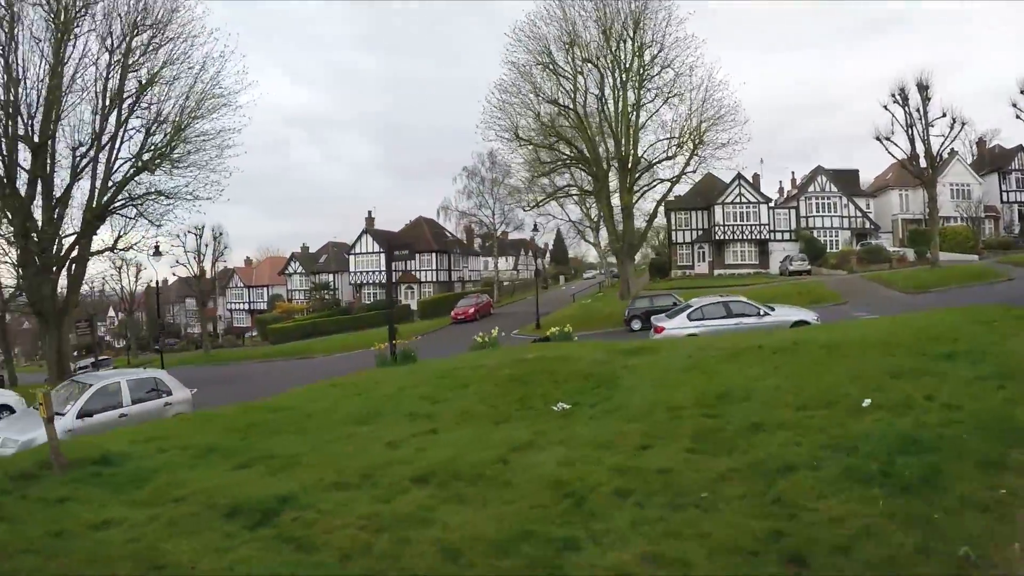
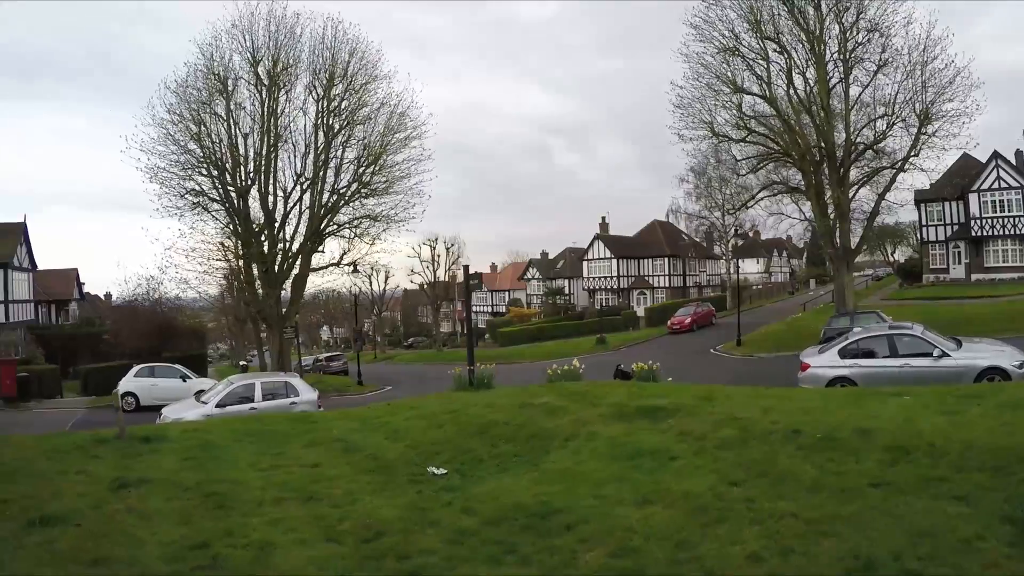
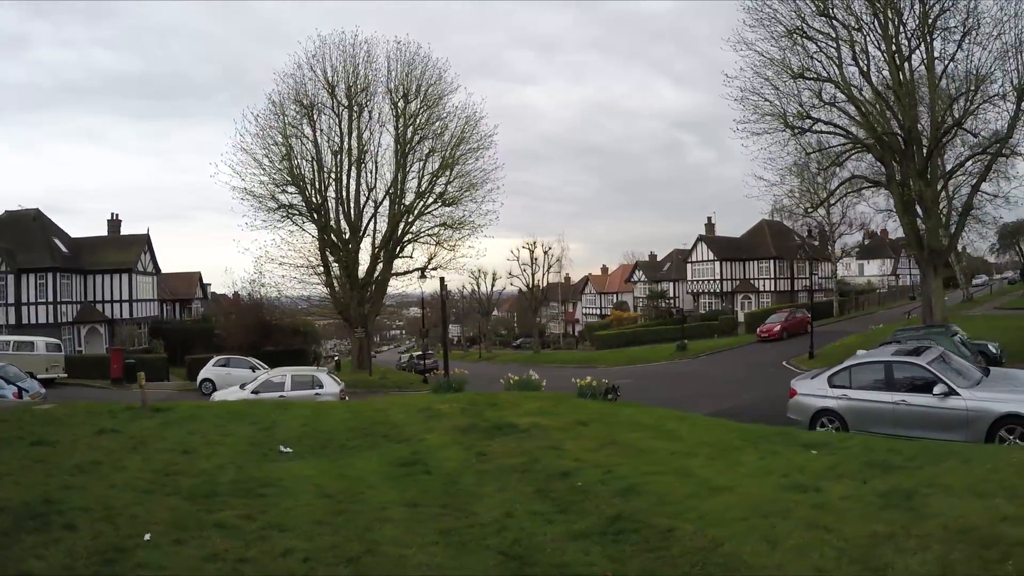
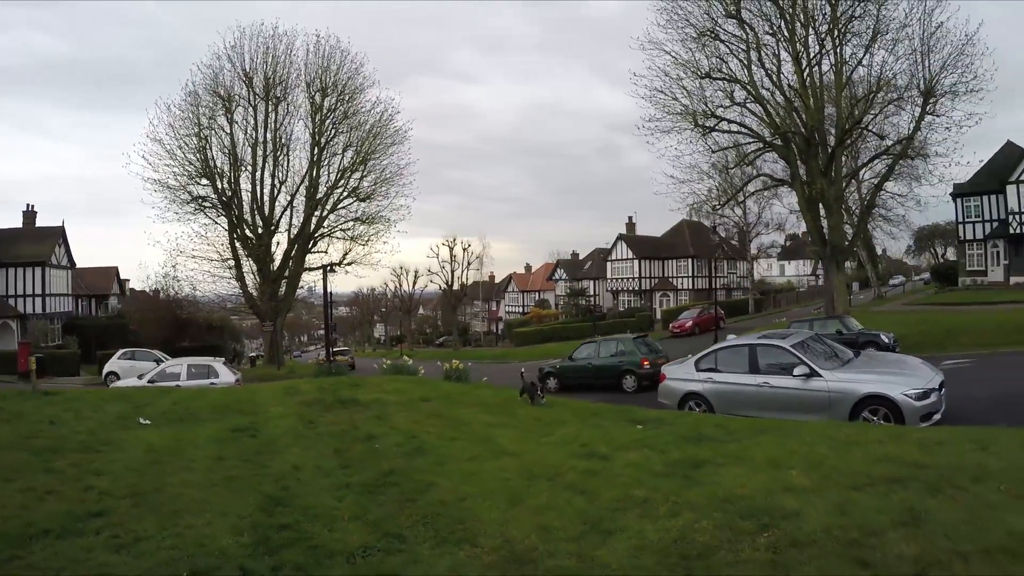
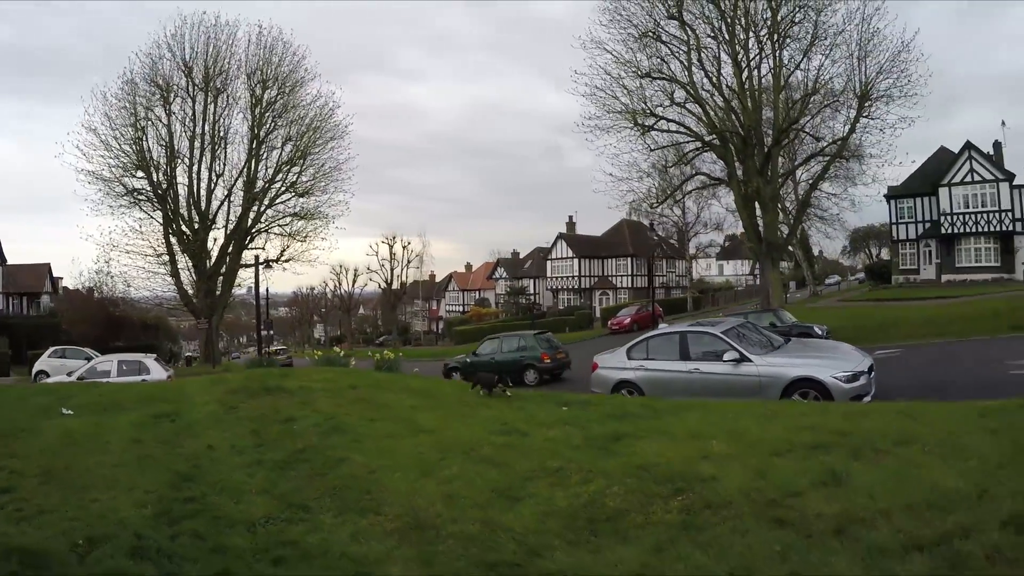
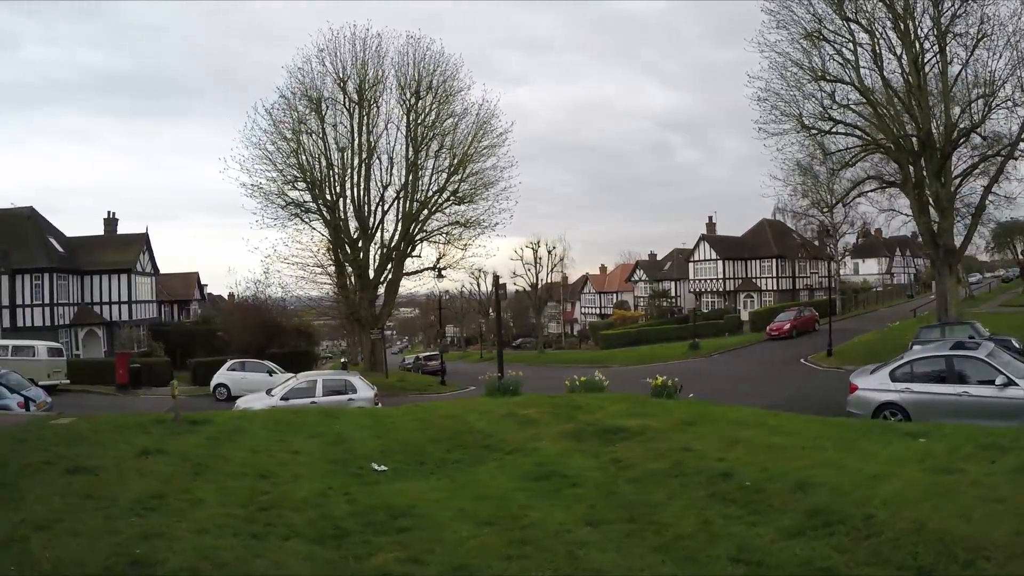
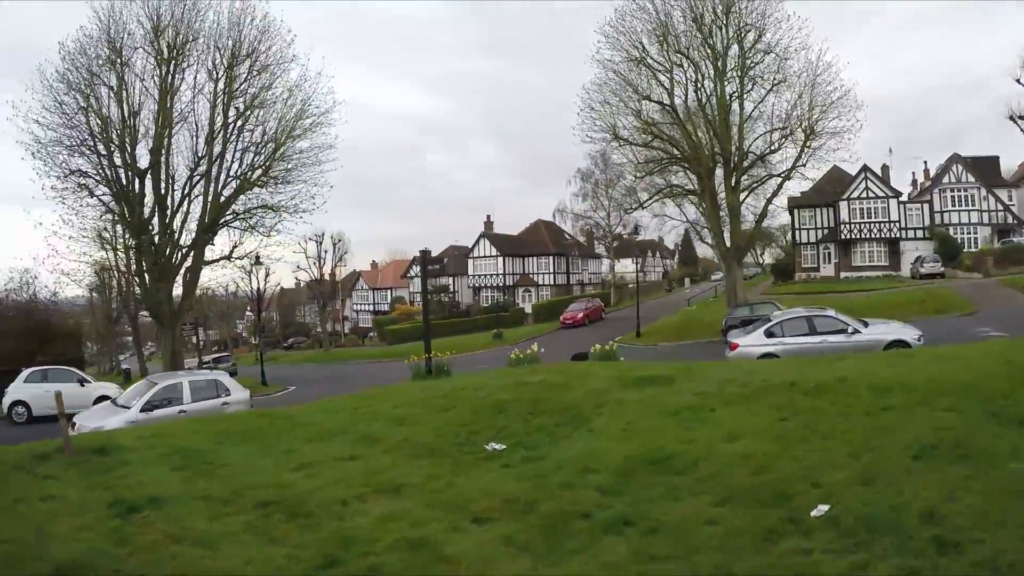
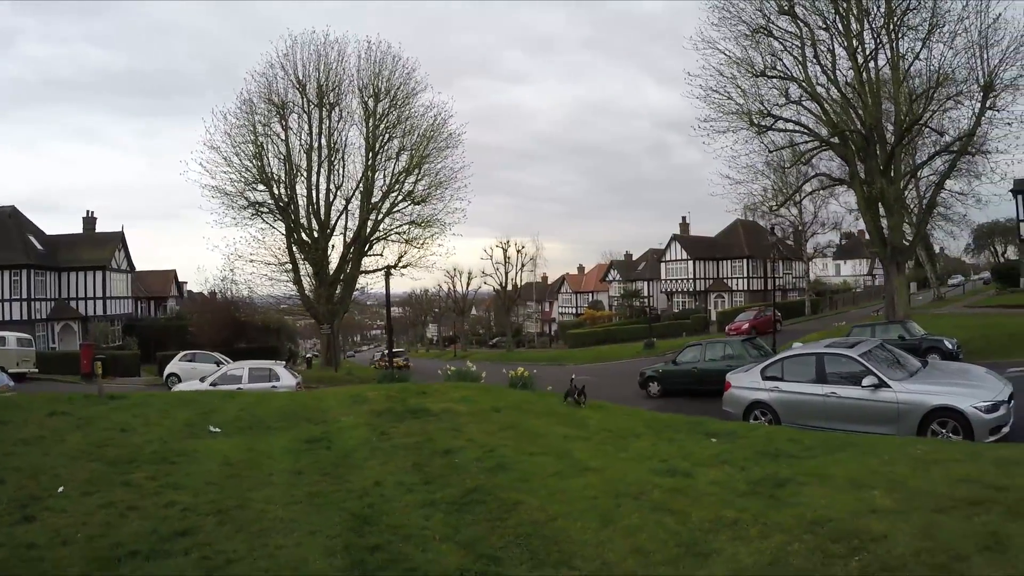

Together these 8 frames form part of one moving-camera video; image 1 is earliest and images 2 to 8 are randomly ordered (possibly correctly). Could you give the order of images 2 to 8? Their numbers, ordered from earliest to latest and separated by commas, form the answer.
7, 2, 6, 3, 8, 4, 5
